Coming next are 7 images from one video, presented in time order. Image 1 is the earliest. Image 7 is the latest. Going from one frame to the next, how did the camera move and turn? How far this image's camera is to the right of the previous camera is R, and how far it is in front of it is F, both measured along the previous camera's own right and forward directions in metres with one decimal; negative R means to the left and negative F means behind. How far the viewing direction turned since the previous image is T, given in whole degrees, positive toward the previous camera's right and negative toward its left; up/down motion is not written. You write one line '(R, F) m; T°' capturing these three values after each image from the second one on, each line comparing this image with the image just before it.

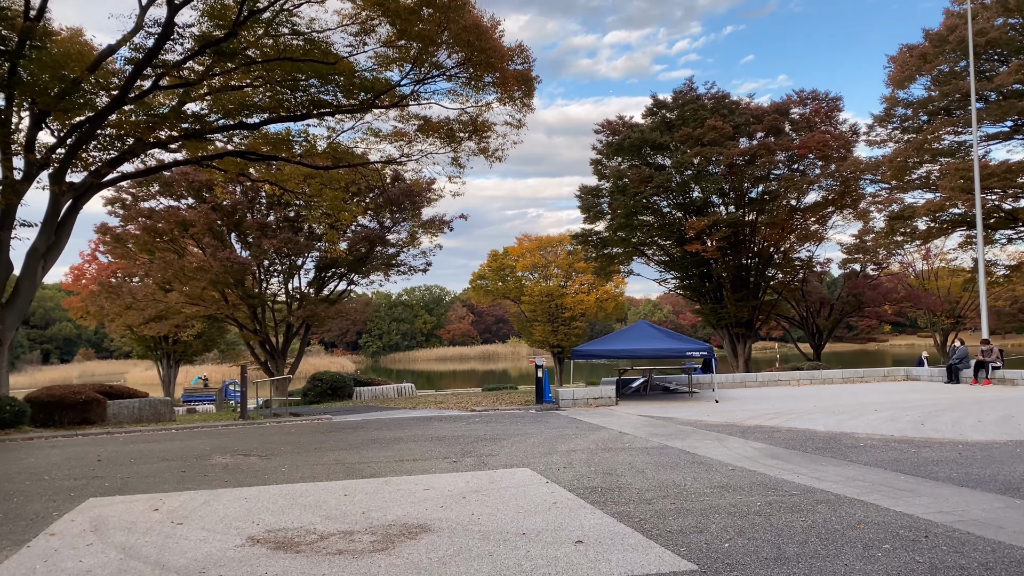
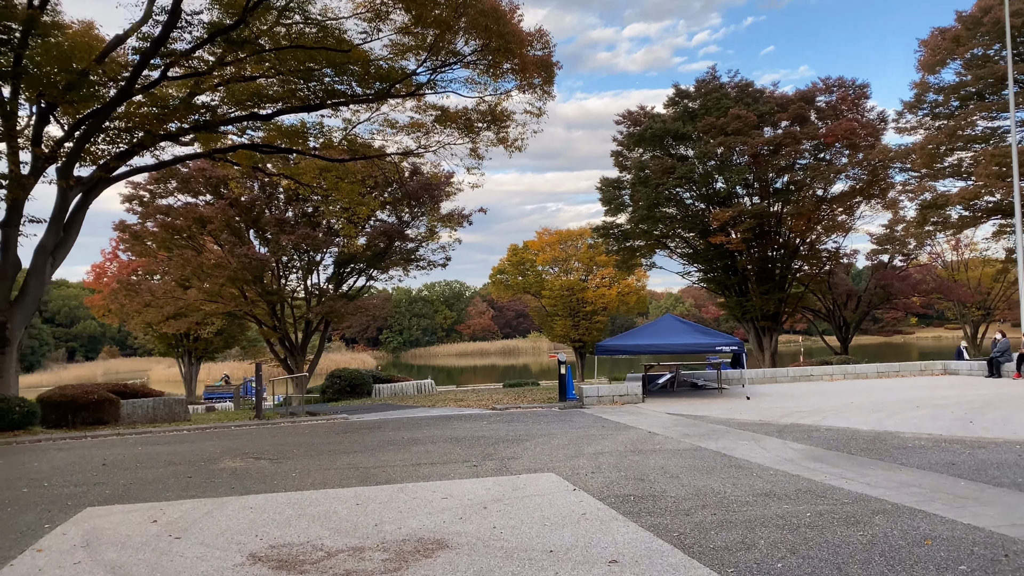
(0.0, +0.4) m; -1°
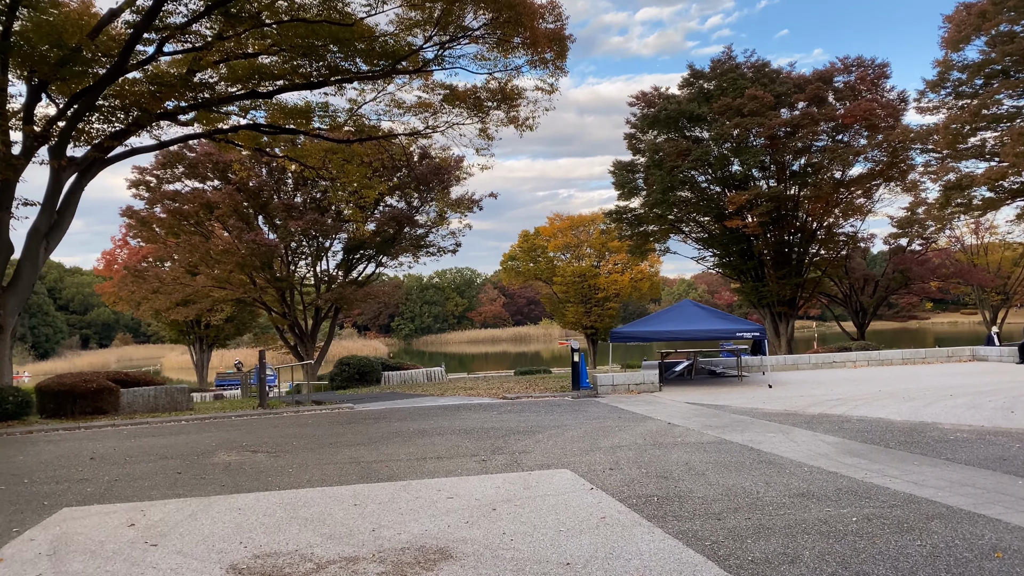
(0.0, +0.4) m; -1°
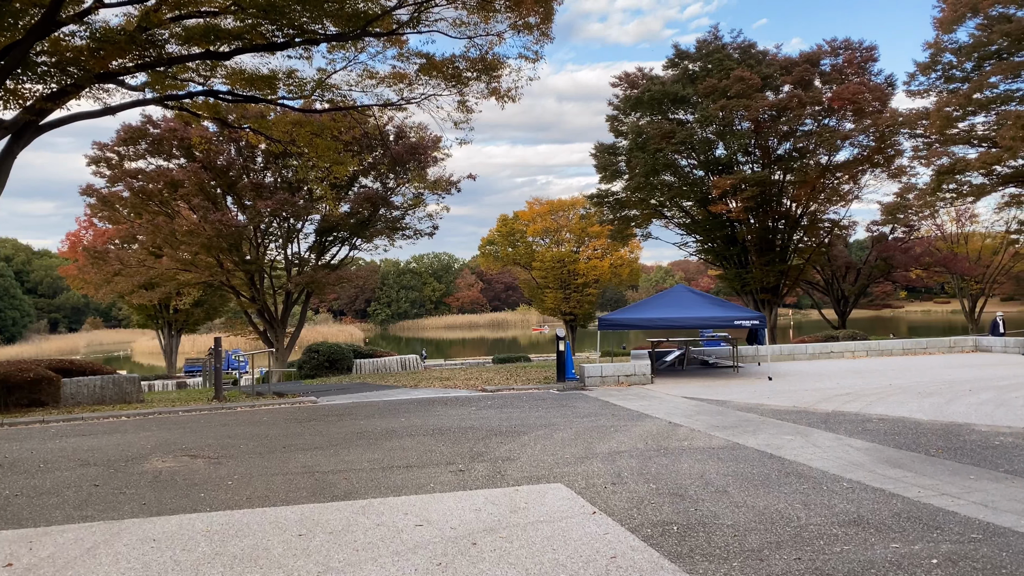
(0.0, +0.8) m; +2°
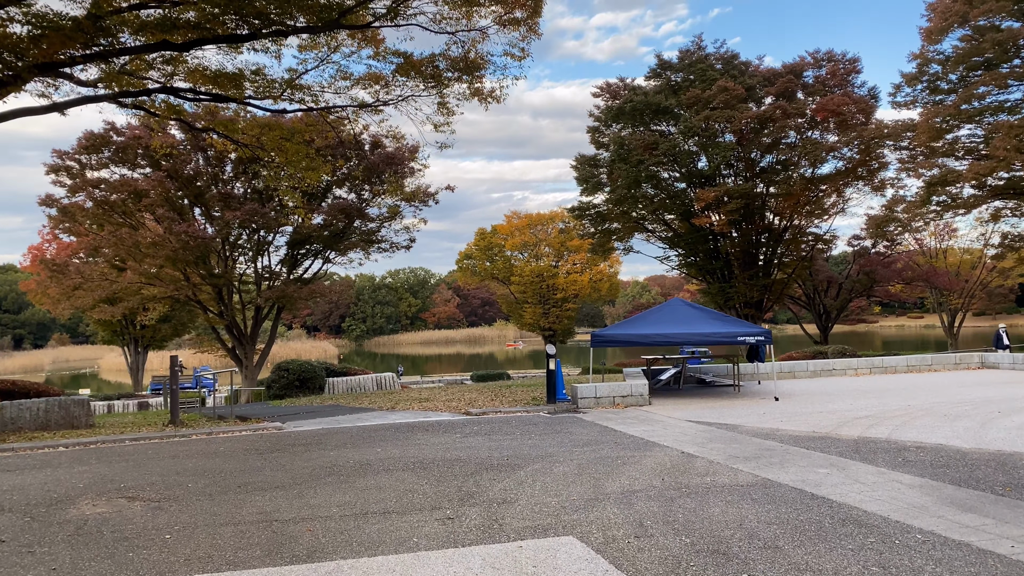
(-0.1, +0.7) m; +2°
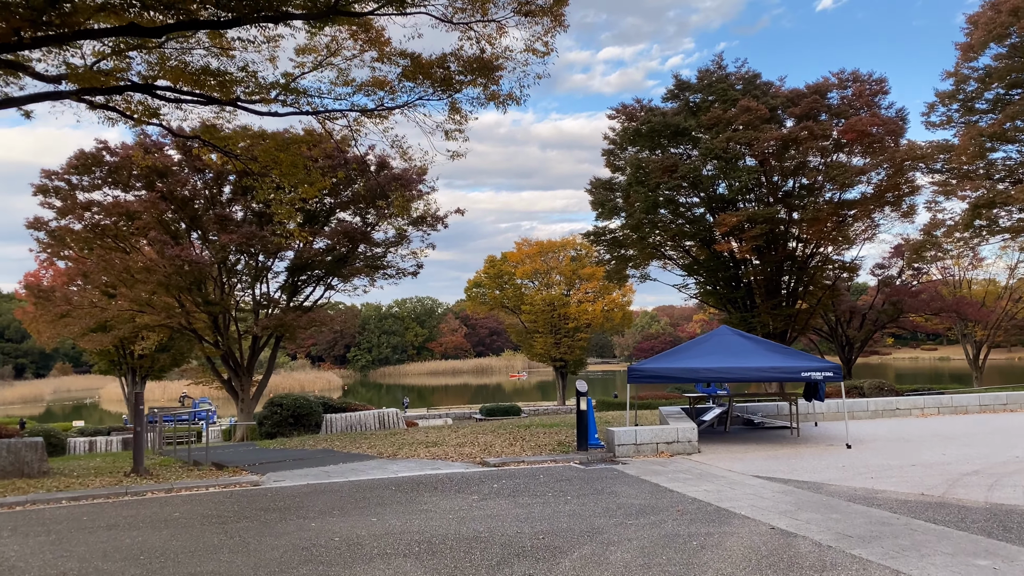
(-0.2, +1.3) m; 0°
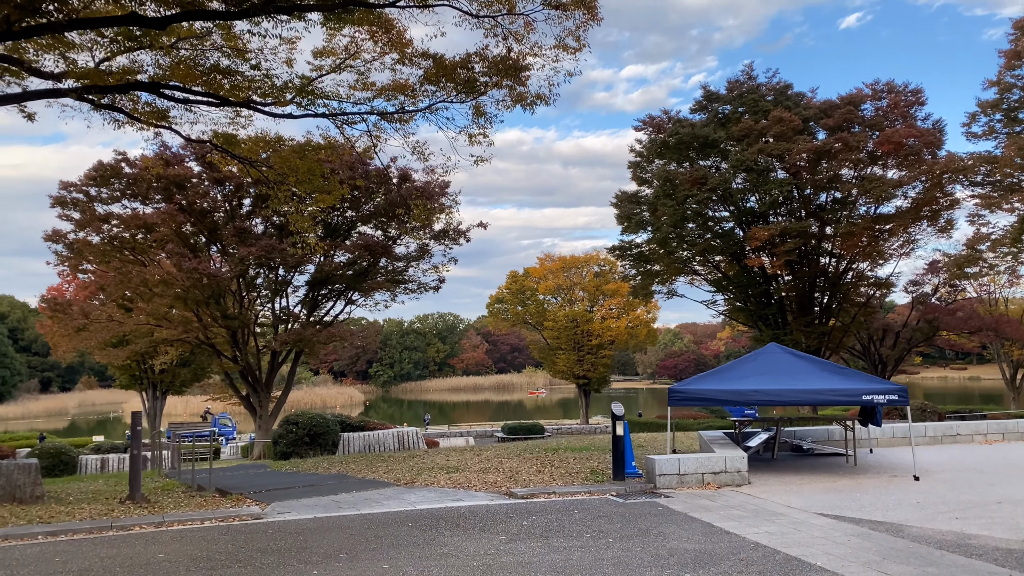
(-0.1, +0.6) m; -1°
